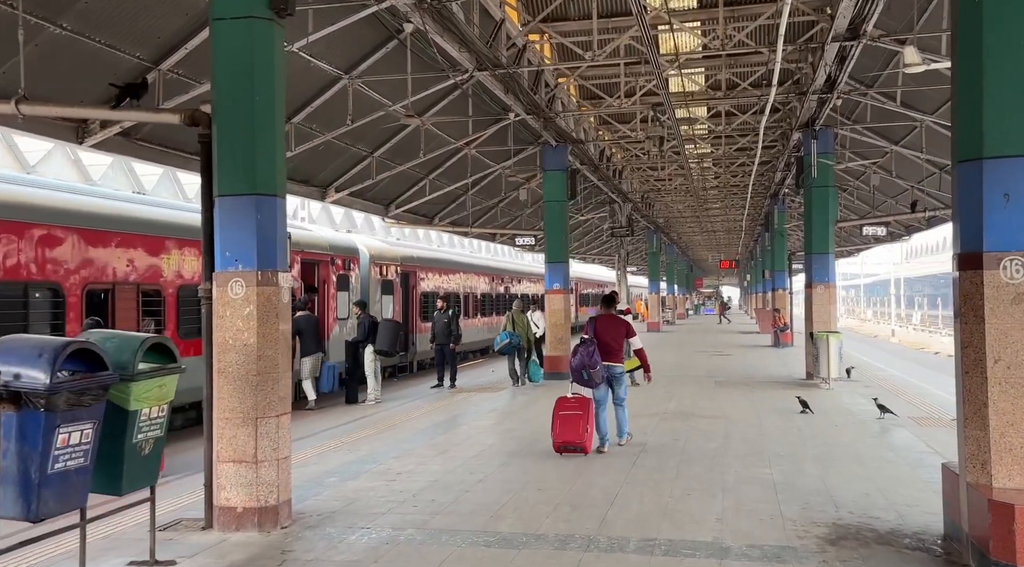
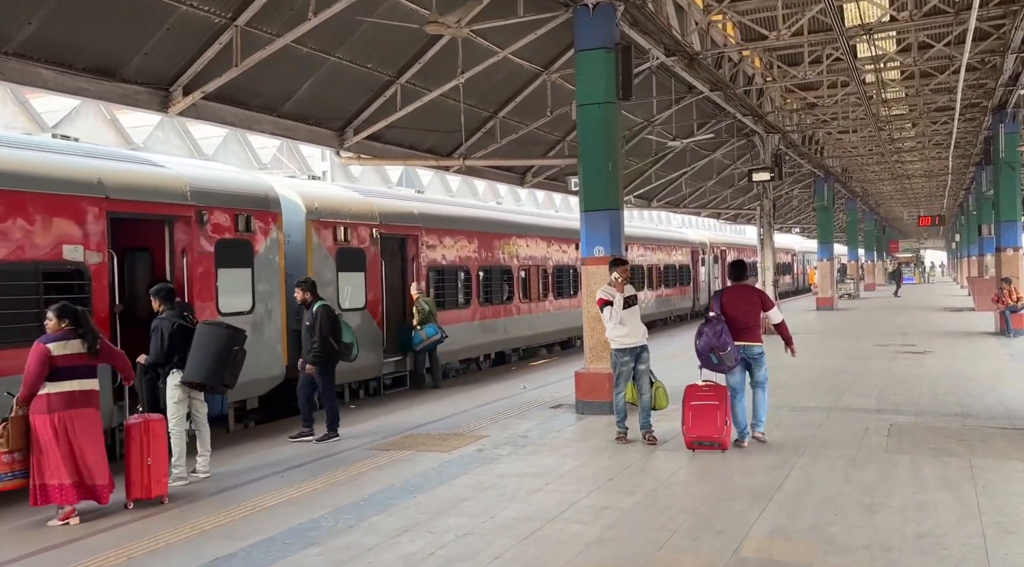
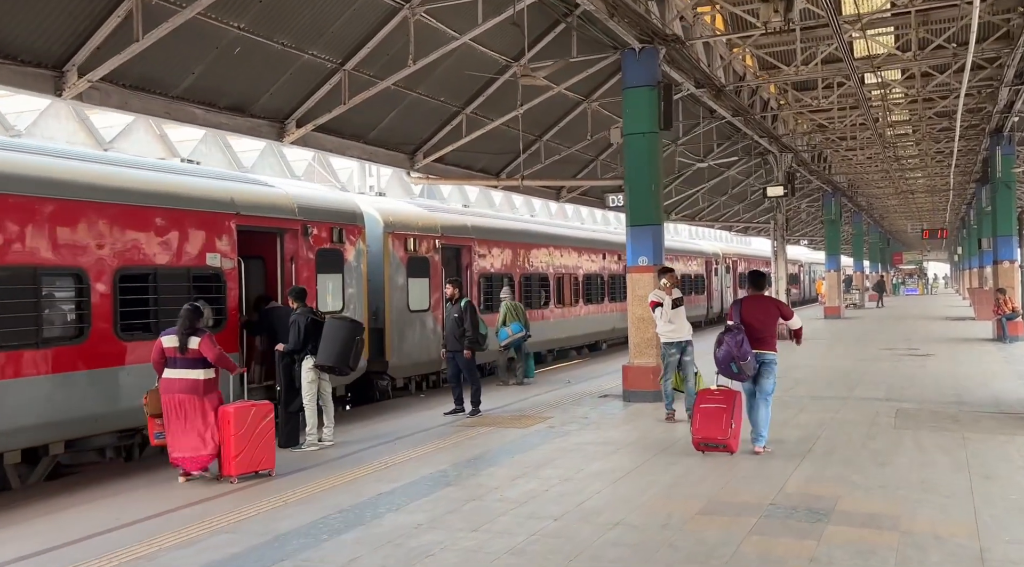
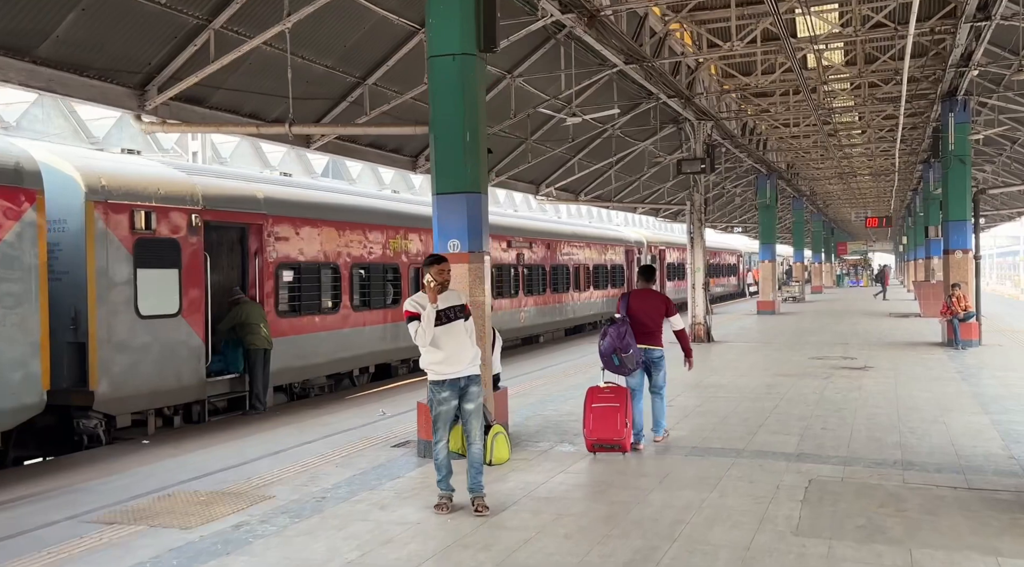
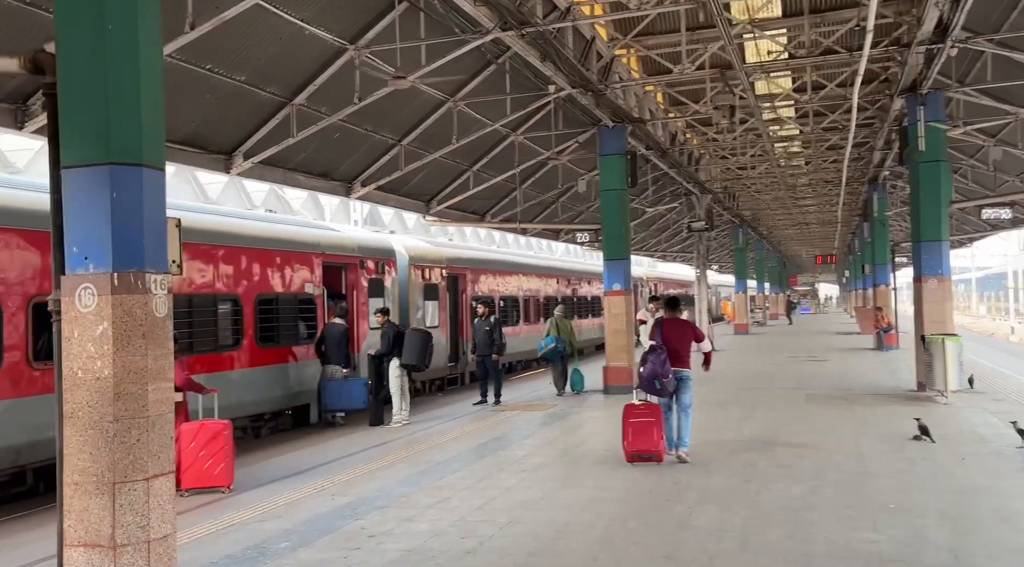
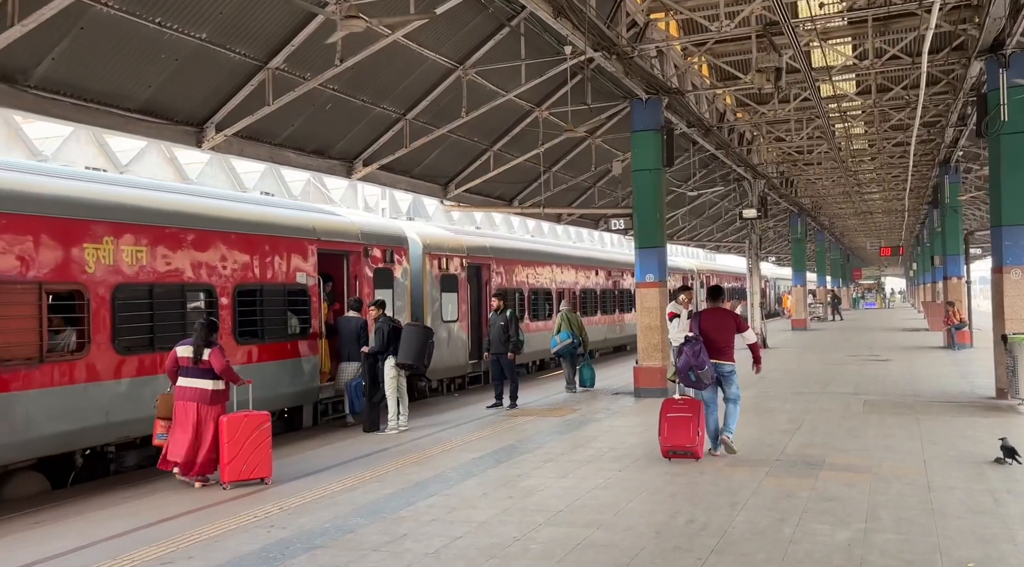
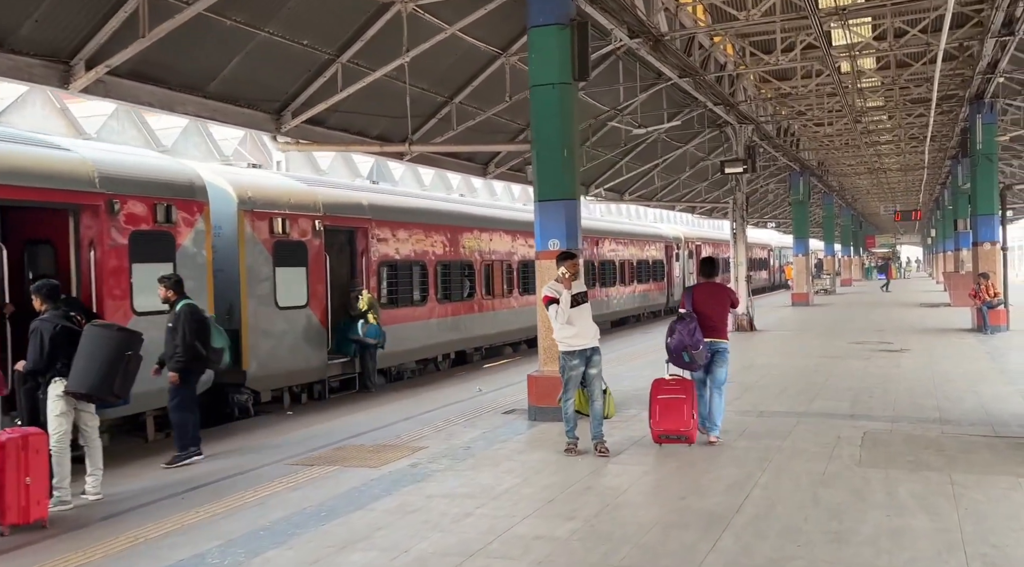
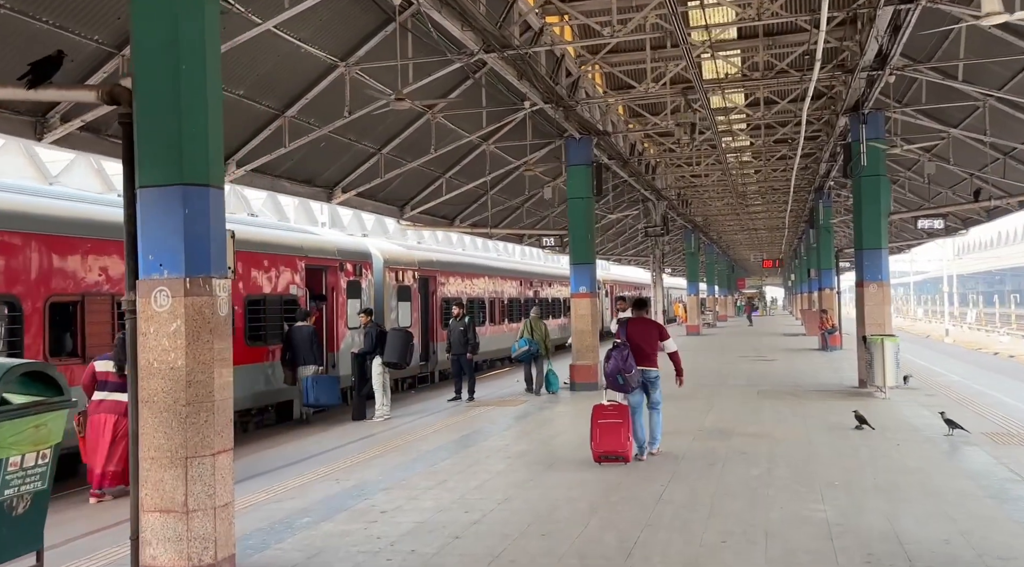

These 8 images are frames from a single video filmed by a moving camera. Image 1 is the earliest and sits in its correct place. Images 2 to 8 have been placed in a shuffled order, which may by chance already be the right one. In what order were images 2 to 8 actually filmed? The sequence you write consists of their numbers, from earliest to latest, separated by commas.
8, 5, 6, 3, 2, 7, 4
